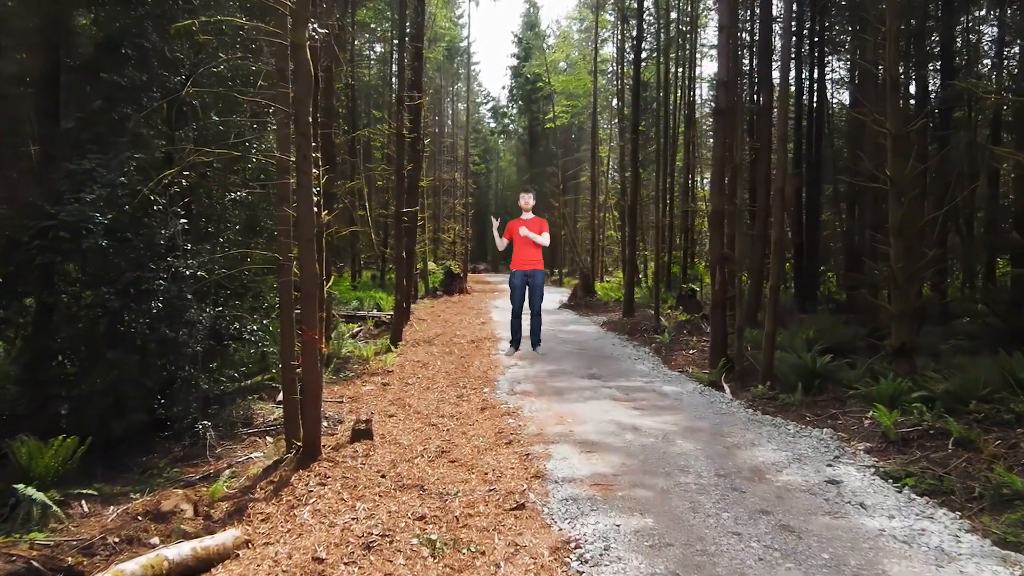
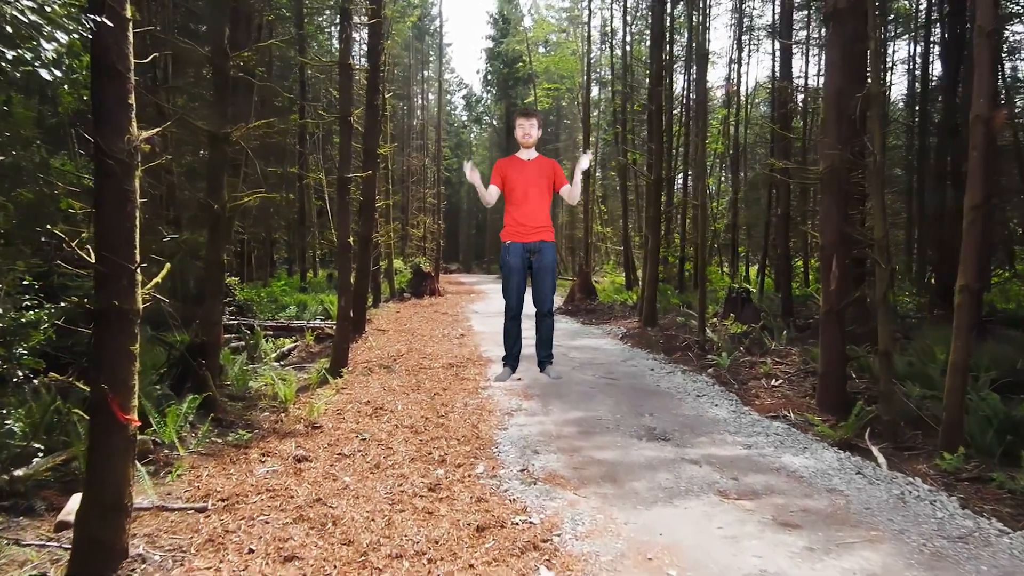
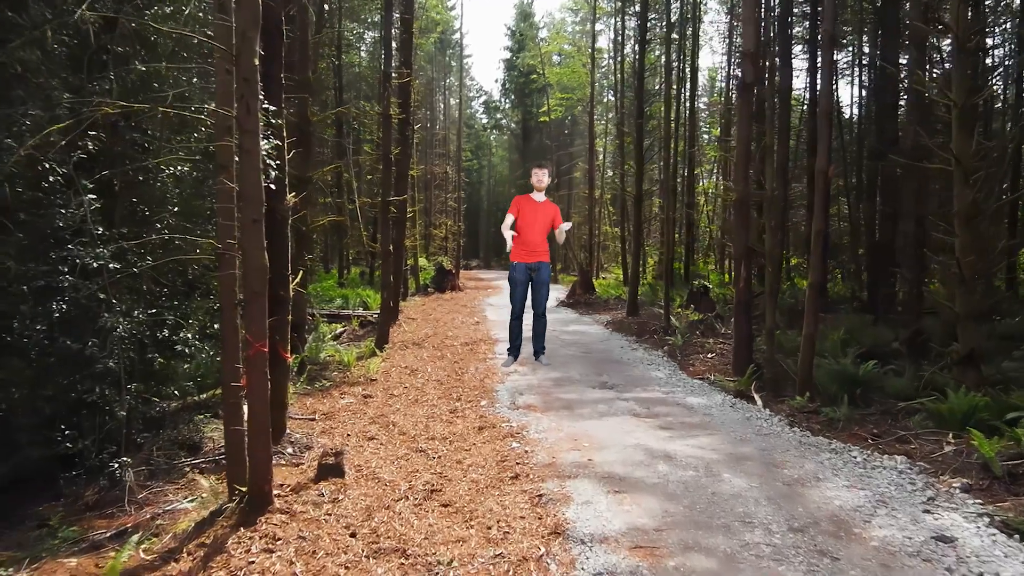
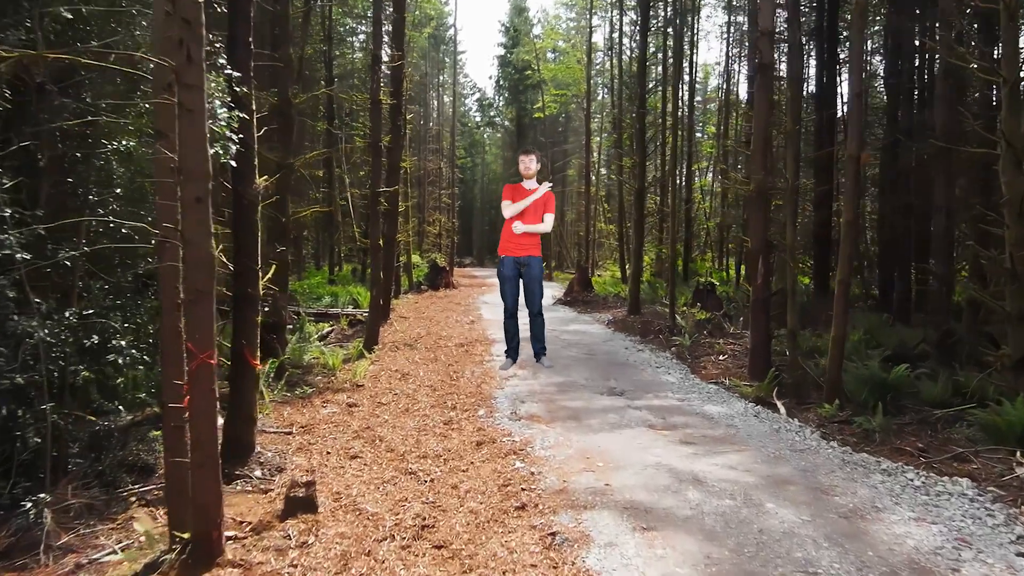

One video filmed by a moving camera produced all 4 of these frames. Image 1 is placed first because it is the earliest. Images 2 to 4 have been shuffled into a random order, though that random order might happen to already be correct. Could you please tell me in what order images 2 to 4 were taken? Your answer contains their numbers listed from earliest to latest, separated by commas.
3, 4, 2
